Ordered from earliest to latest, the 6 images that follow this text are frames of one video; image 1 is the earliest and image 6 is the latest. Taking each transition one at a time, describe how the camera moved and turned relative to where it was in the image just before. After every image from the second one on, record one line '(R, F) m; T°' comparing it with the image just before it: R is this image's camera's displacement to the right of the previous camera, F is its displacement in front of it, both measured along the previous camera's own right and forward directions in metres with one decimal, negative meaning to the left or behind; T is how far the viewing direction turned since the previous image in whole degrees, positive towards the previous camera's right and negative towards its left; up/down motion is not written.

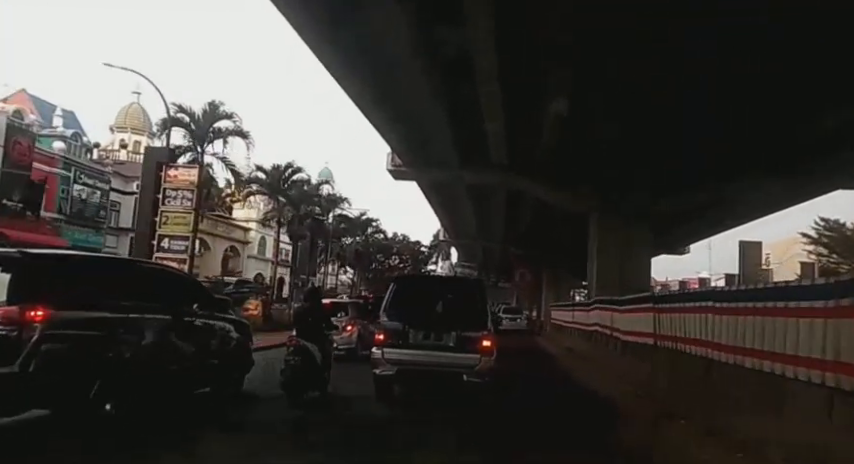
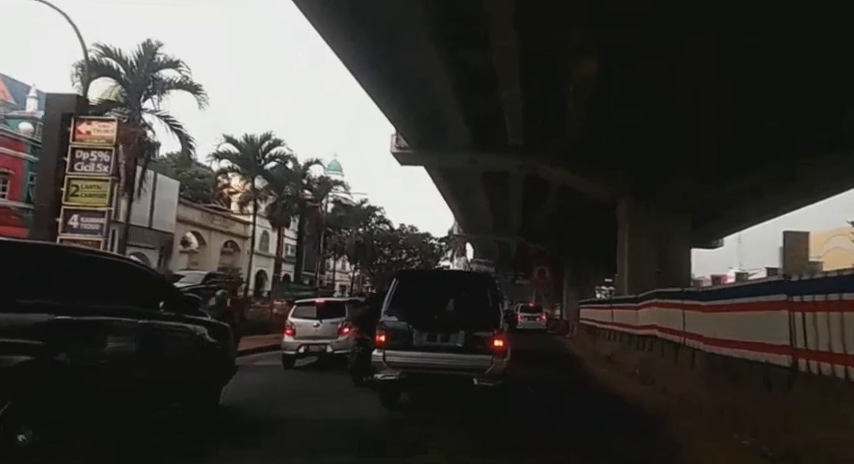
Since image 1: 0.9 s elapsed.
(+0.1, +1.0) m; -2°
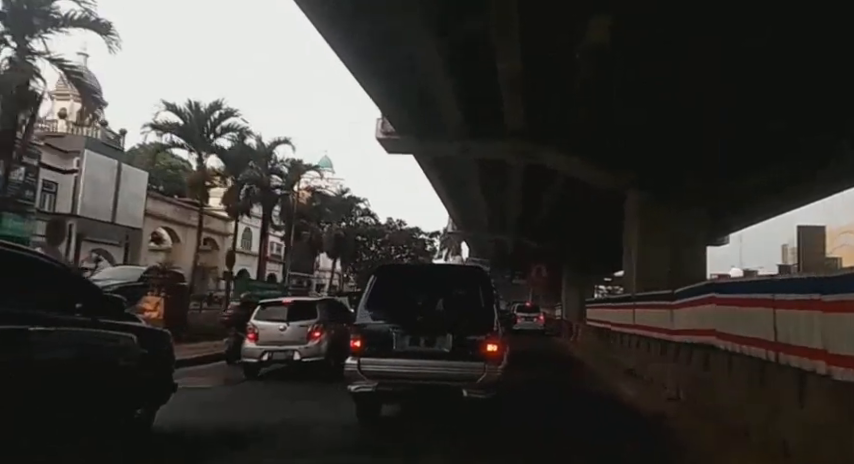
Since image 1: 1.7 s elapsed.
(+0.1, +0.9) m; 0°
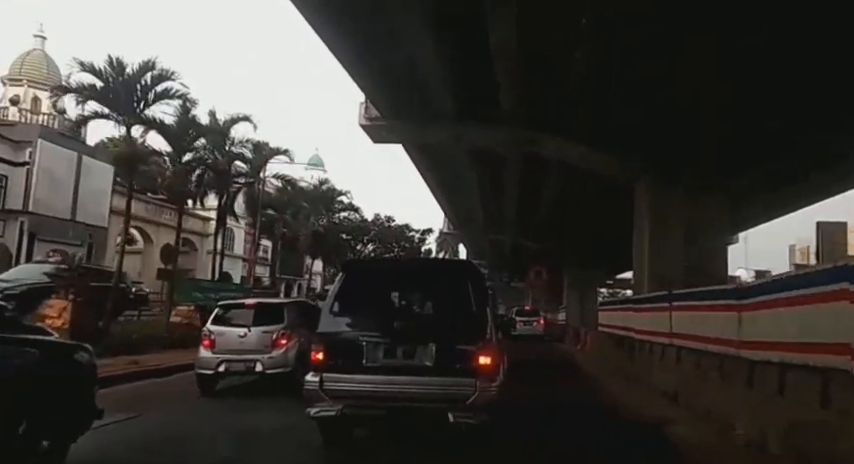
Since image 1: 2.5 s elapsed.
(+0.2, +0.9) m; 0°
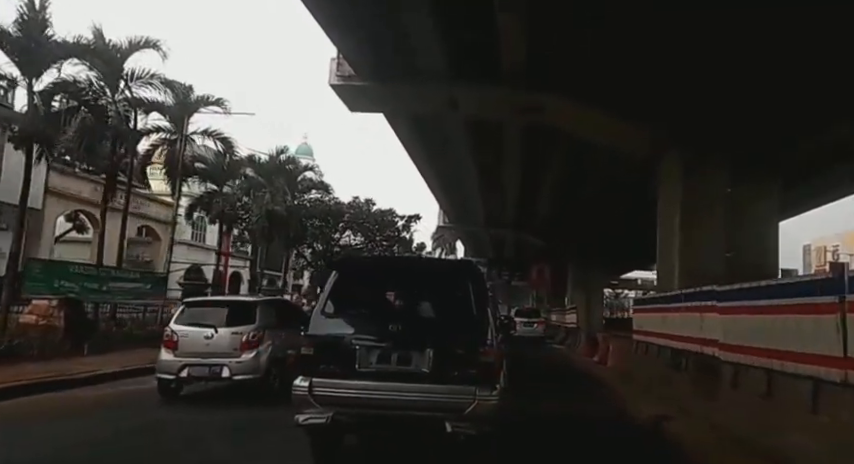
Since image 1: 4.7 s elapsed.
(0.0, +0.4) m; 0°
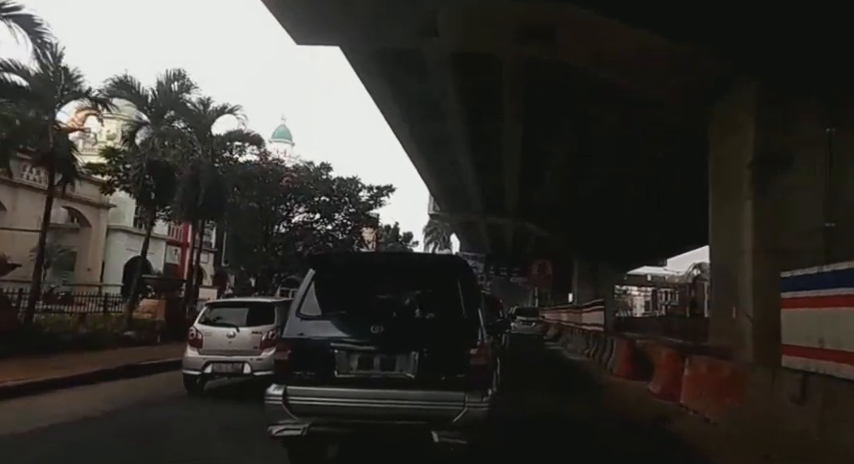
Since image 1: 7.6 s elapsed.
(+0.1, +0.3) m; 0°
